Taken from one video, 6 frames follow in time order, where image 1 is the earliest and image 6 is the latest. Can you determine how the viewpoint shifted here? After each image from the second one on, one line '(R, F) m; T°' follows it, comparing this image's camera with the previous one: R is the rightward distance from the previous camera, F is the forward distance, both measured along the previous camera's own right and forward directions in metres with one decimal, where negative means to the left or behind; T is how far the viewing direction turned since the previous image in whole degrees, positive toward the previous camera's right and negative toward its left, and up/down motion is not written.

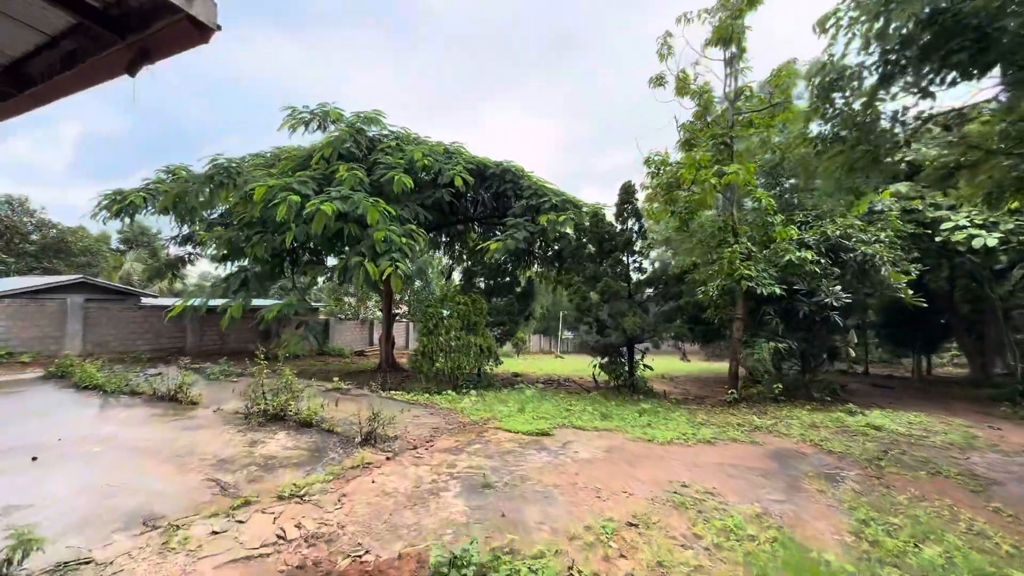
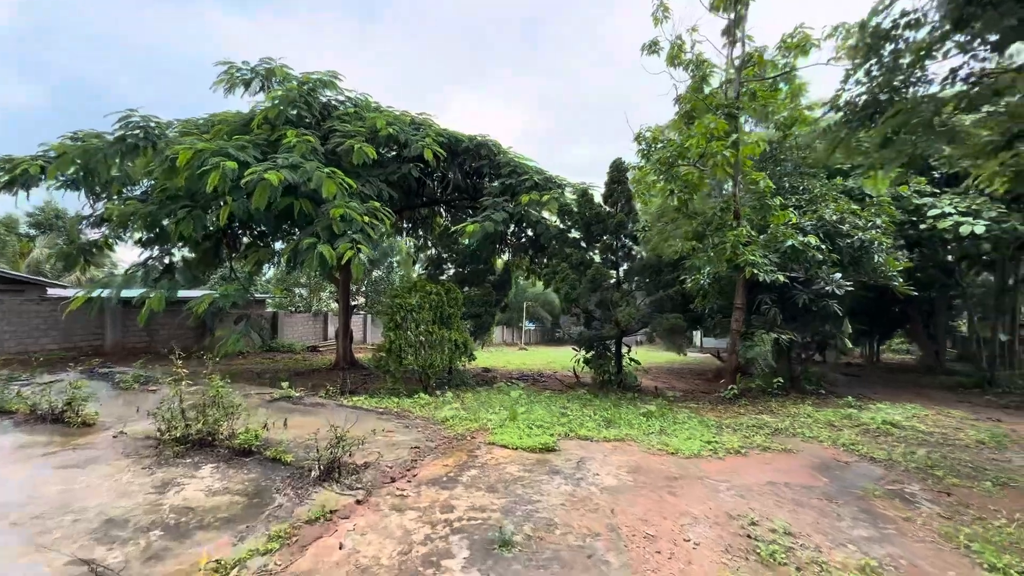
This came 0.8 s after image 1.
(-0.4, +0.9) m; +5°
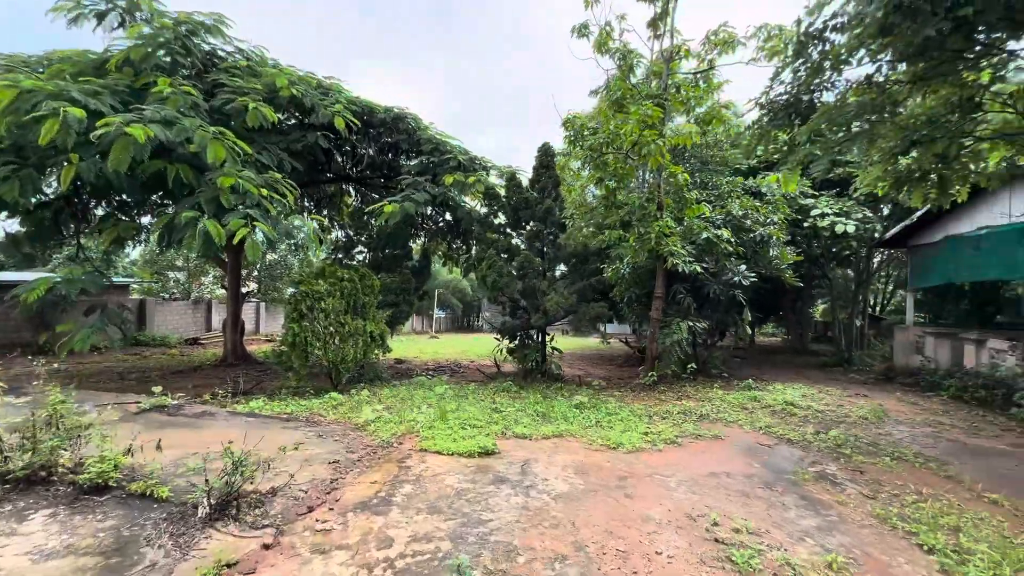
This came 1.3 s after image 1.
(-0.2, +0.4) m; +12°
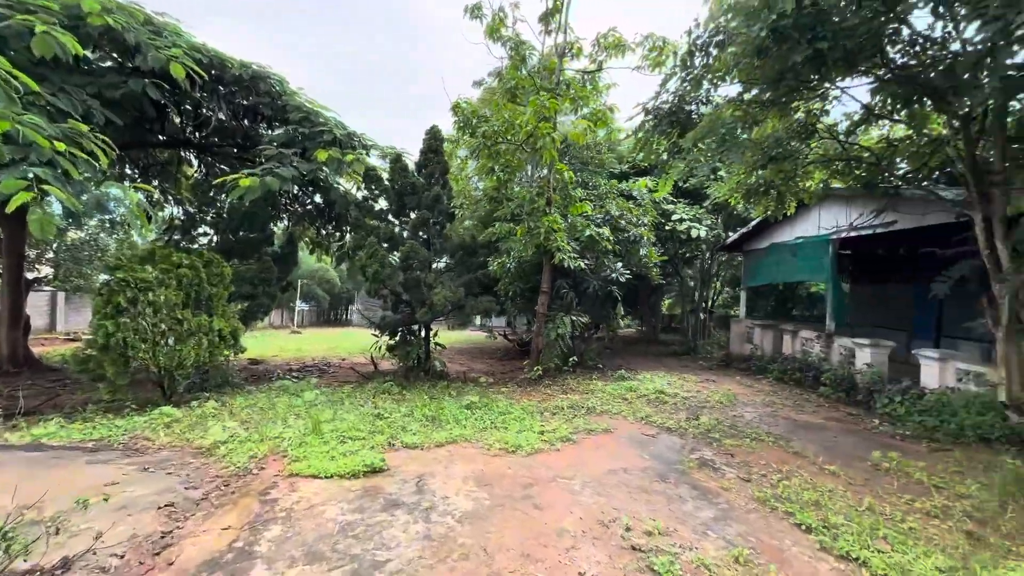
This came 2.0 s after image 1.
(-0.2, +0.4) m; +16°
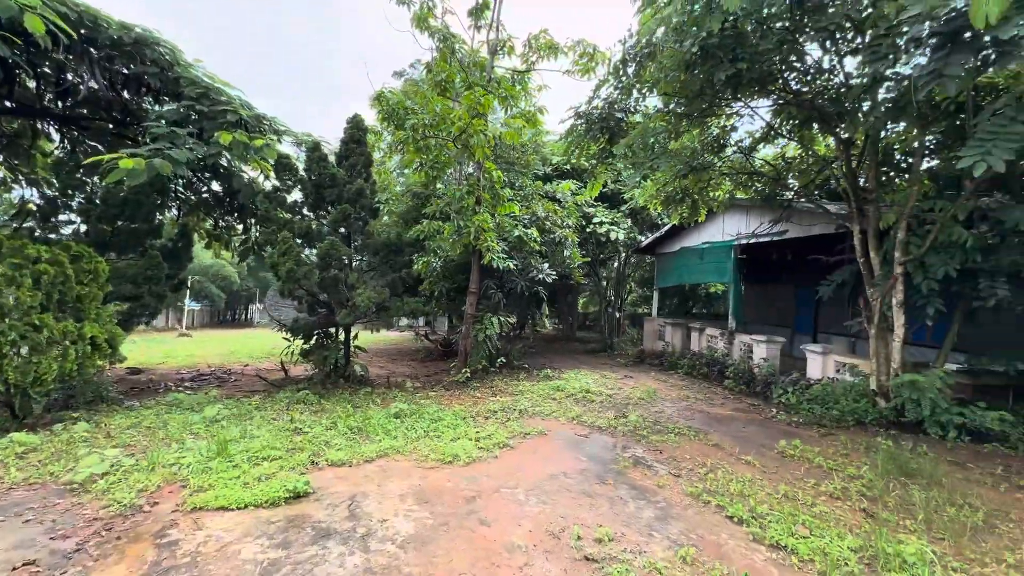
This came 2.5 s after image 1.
(-0.2, +0.2) m; +10°
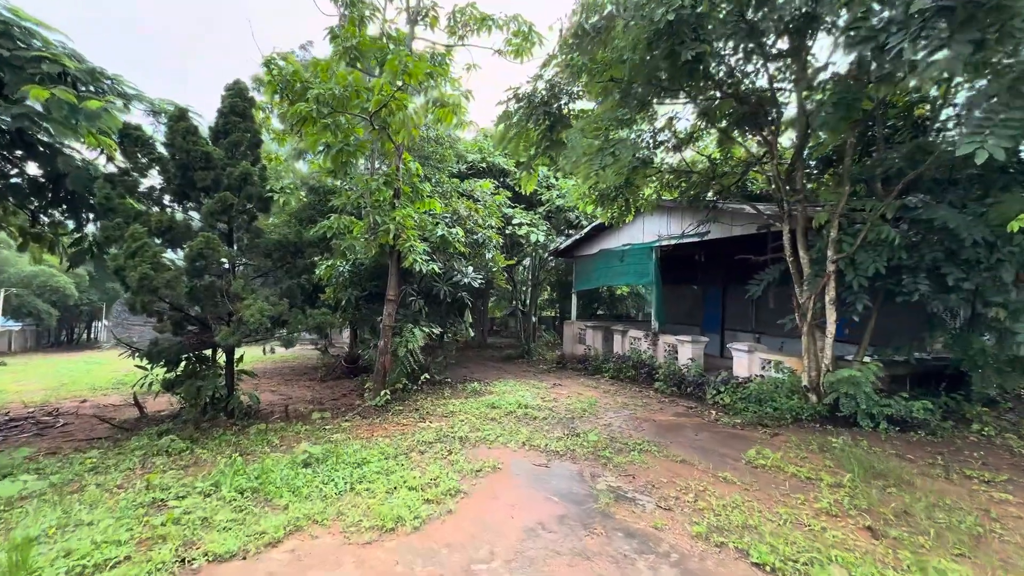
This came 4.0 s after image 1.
(-0.4, +0.8) m; +13°
